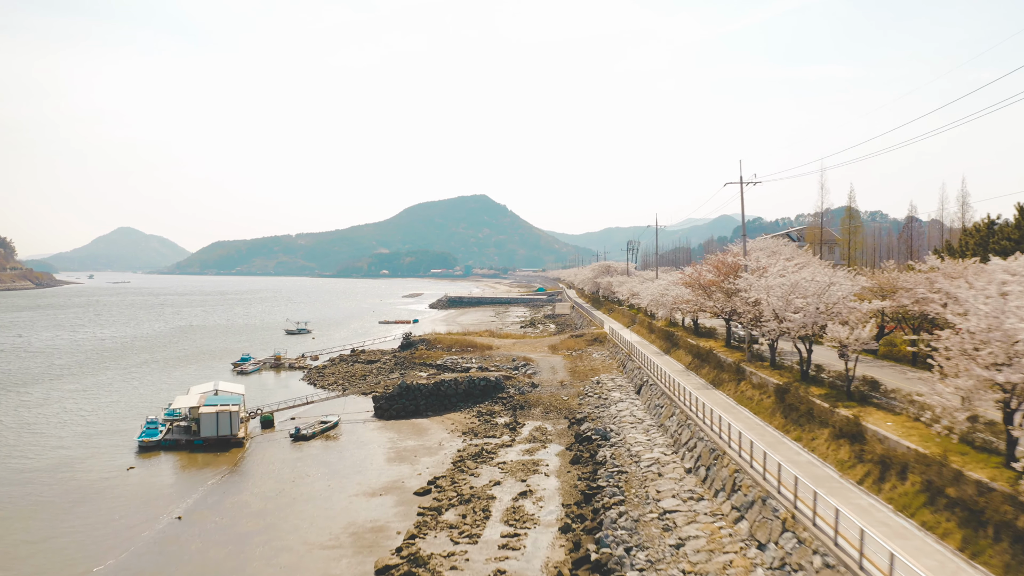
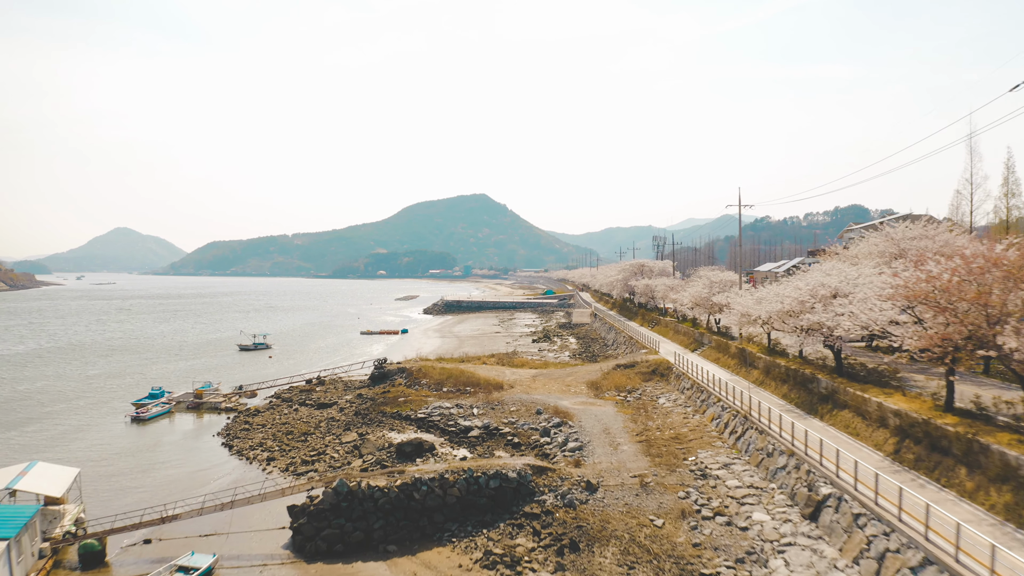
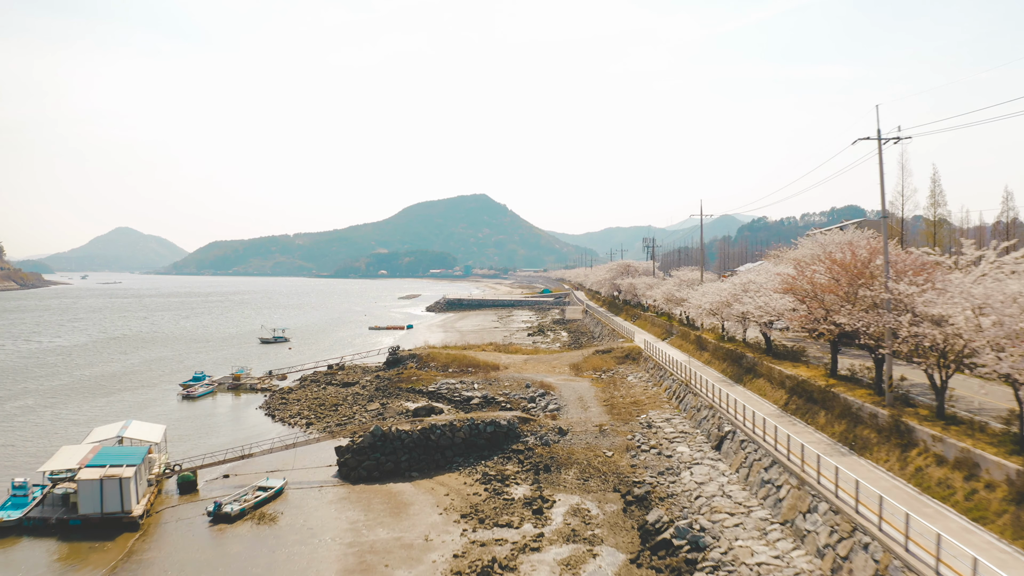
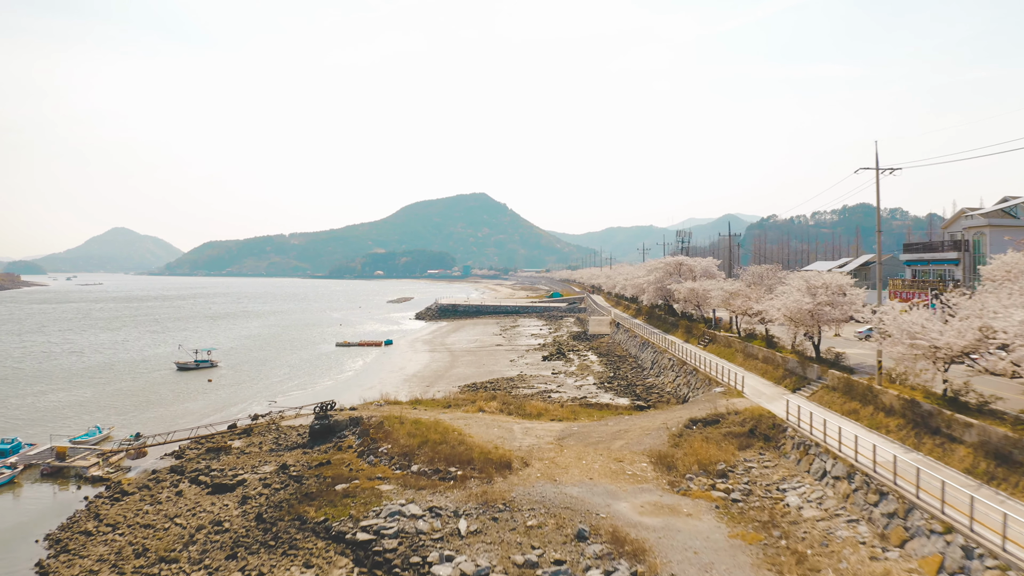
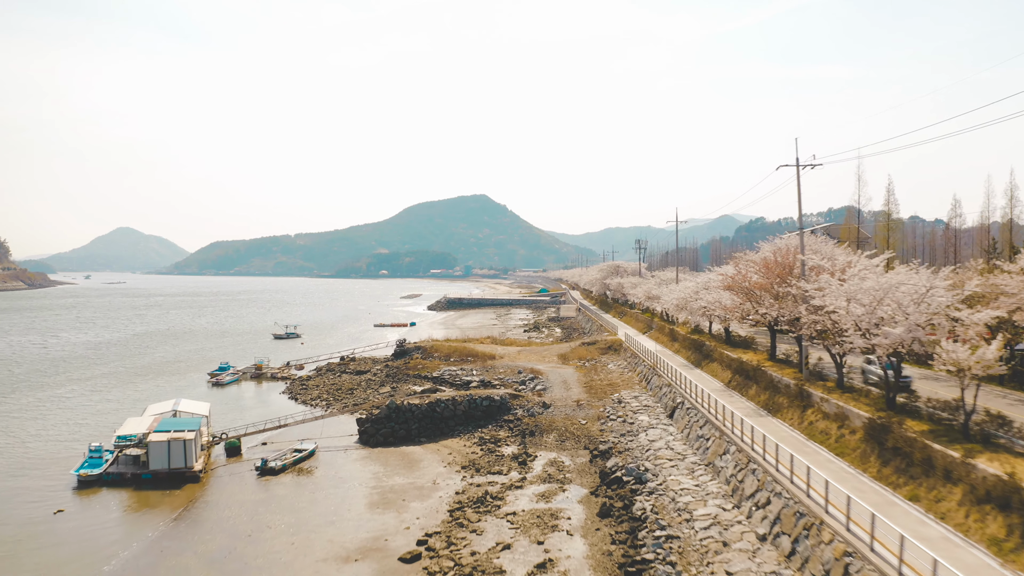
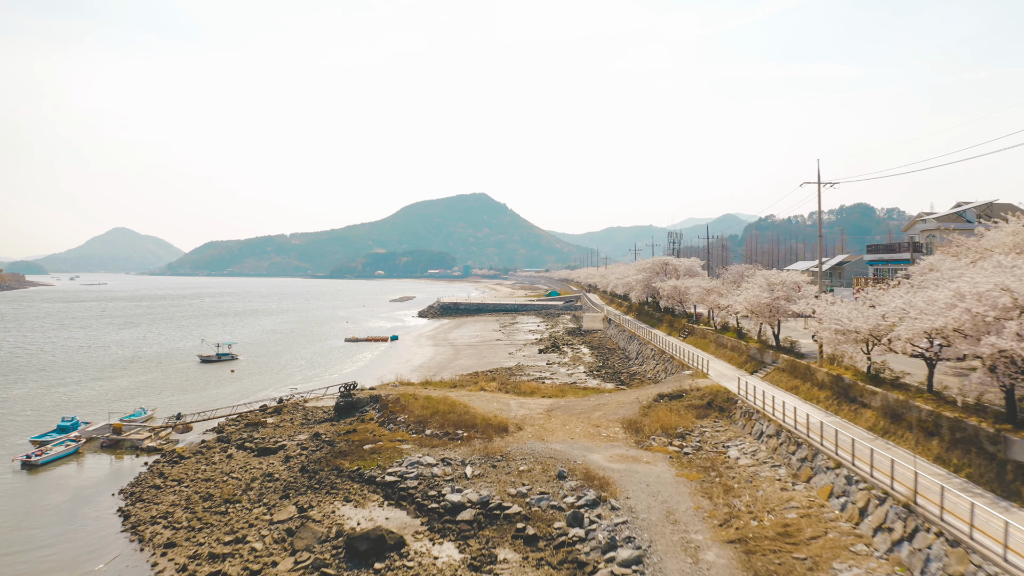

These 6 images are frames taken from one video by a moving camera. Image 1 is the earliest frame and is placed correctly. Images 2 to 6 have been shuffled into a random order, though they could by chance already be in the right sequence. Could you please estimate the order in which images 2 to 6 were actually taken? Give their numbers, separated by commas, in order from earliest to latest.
5, 3, 2, 6, 4
